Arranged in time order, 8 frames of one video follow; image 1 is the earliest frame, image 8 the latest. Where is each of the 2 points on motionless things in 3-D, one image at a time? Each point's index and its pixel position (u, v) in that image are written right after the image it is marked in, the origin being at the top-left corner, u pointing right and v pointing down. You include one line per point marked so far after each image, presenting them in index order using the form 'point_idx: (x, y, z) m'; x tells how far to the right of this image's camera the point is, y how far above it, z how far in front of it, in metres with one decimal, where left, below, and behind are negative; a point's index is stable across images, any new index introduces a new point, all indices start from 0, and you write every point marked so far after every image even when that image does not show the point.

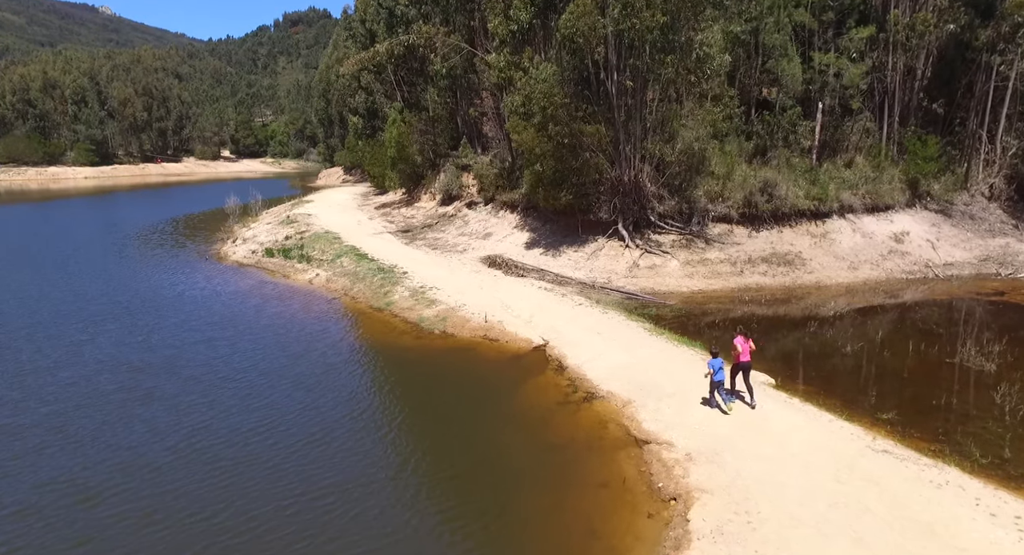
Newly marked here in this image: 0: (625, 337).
0: (+3.2, -1.6, +15.2) m
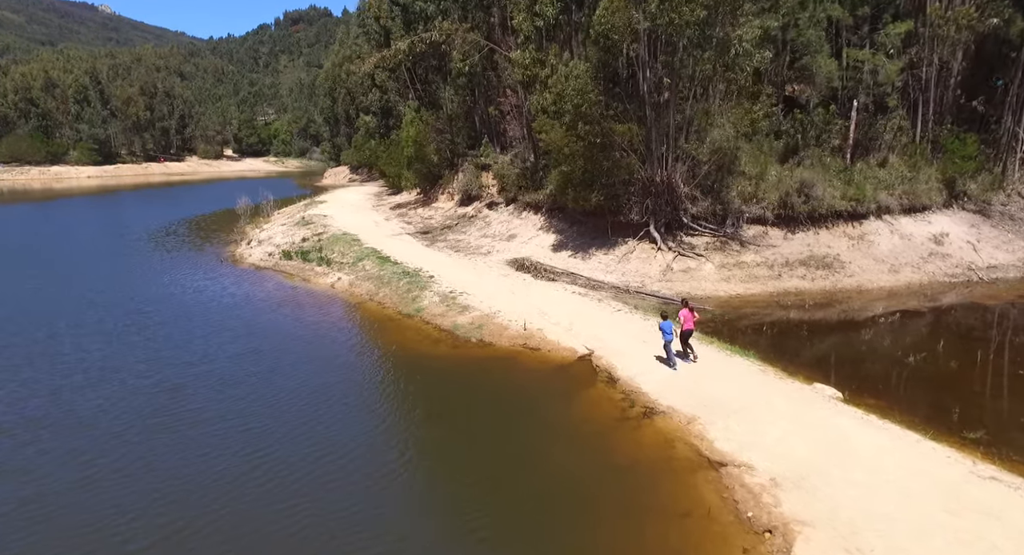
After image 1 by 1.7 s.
0: (+4.3, -1.8, +14.5) m
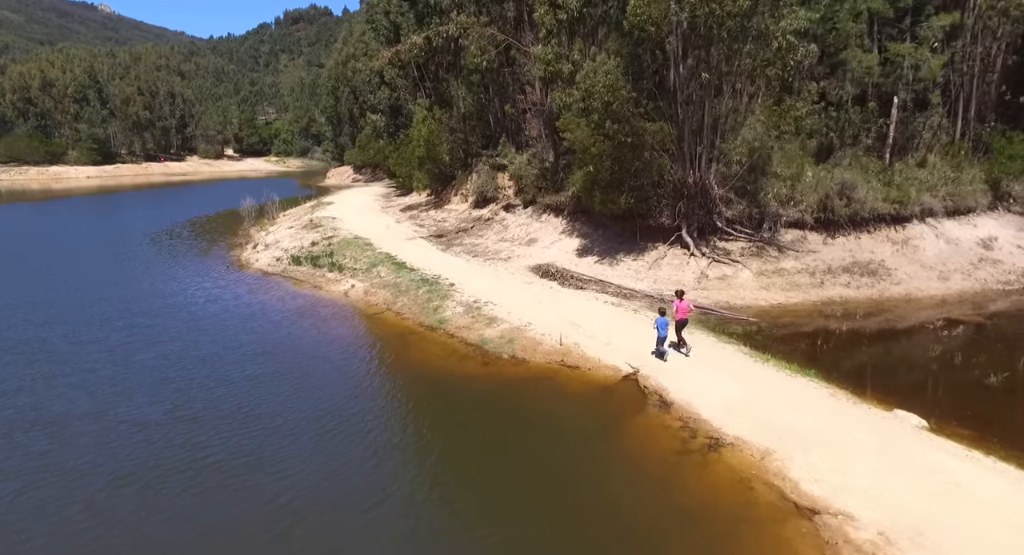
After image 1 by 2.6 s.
0: (+5.3, -2.1, +13.3) m
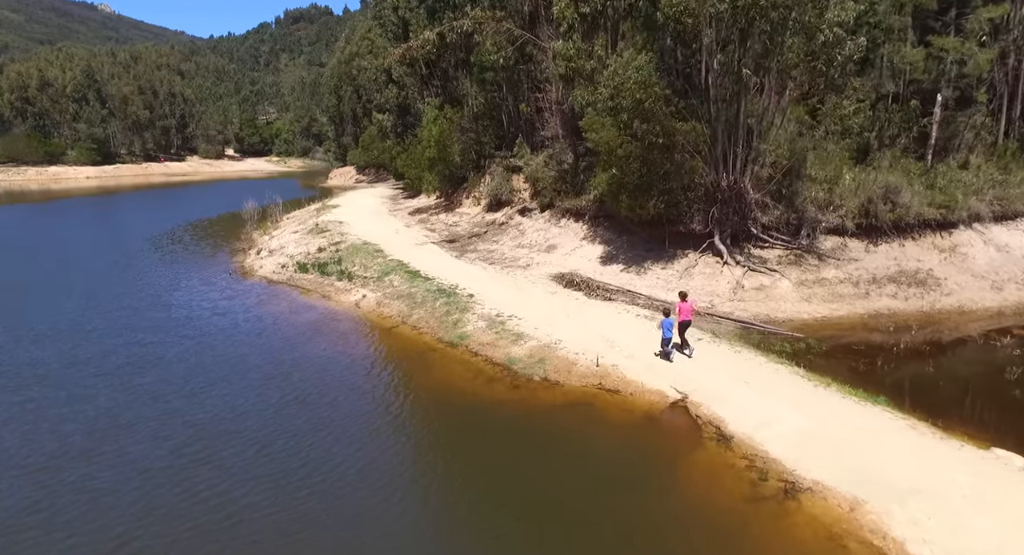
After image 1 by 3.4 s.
0: (+6.1, -2.5, +12.0) m
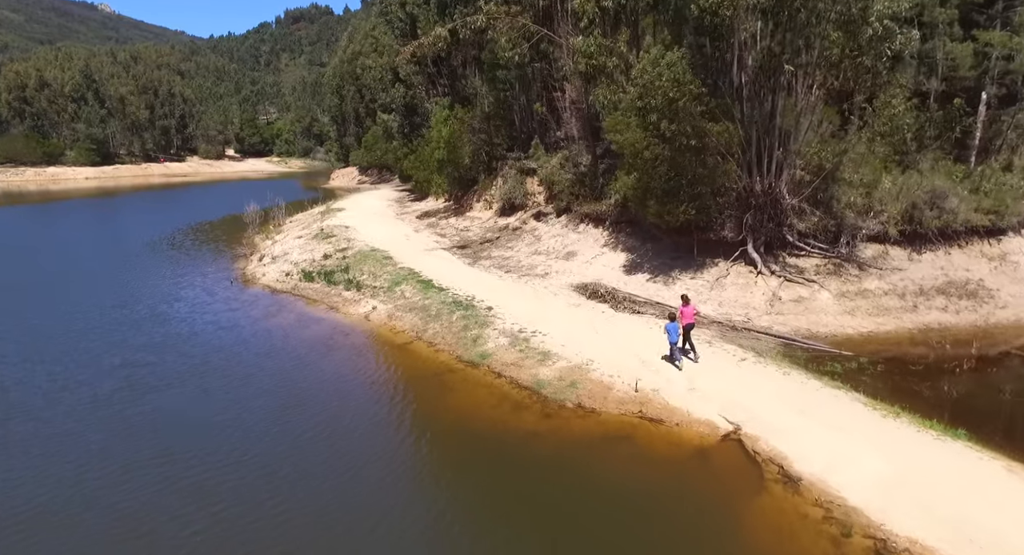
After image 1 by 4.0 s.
0: (+6.8, -2.8, +10.8) m
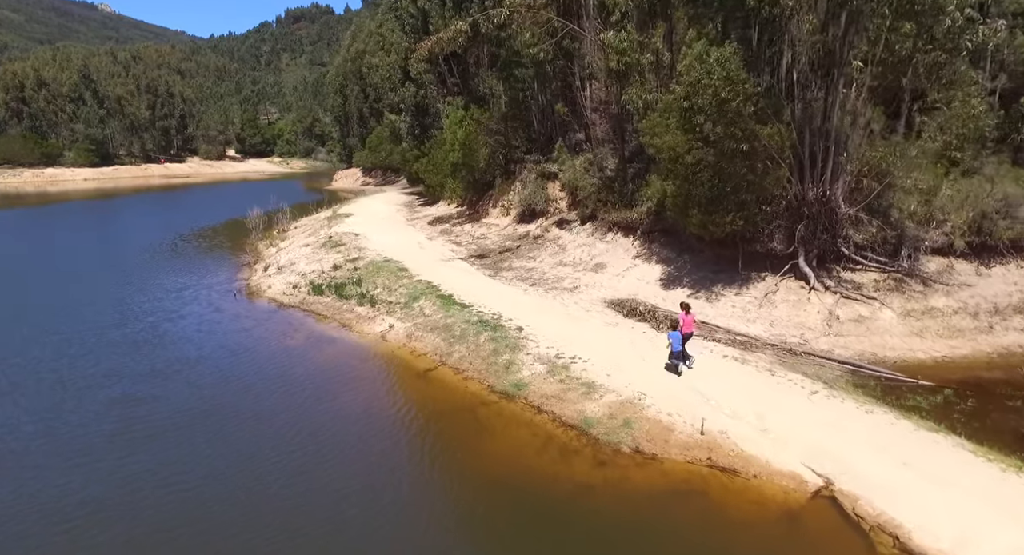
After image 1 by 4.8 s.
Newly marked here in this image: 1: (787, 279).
0: (+7.7, -3.3, +9.2) m
1: (+8.9, 0.0, +17.4) m
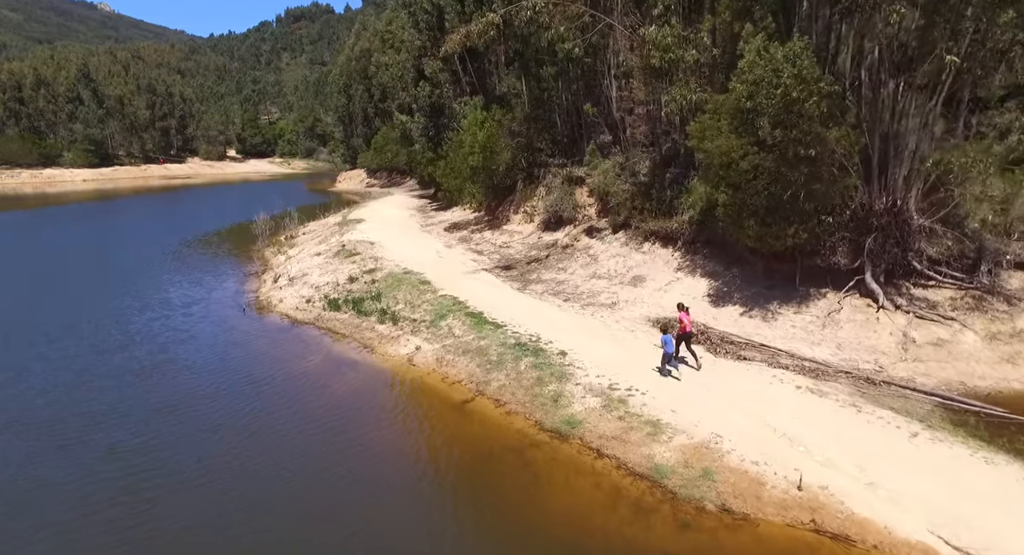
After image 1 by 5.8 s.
0: (+8.9, -3.9, +7.7) m
1: (+10.0, -0.5, +15.8) m
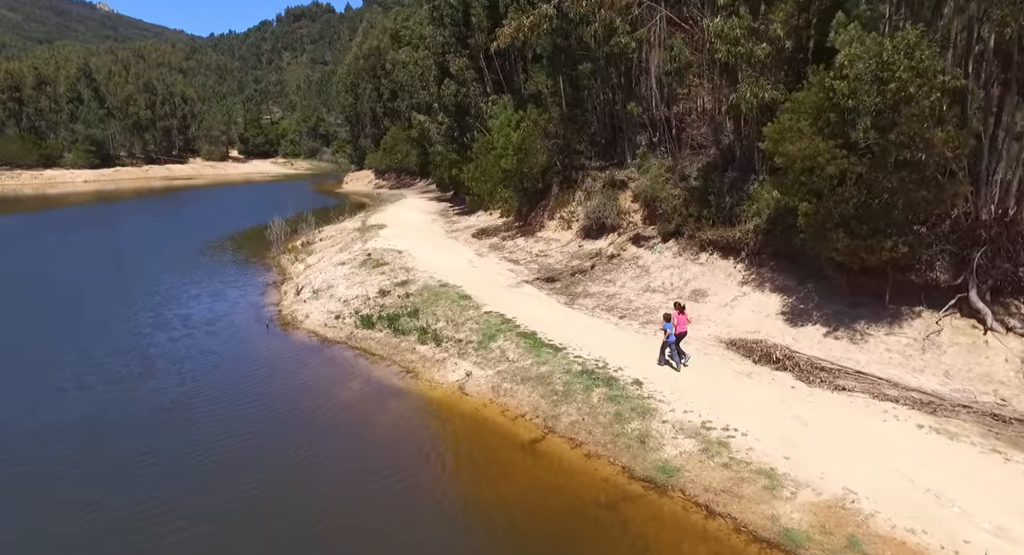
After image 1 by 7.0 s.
0: (+10.5, -4.3, +6.1) m
1: (+11.7, -1.0, +14.2) m
